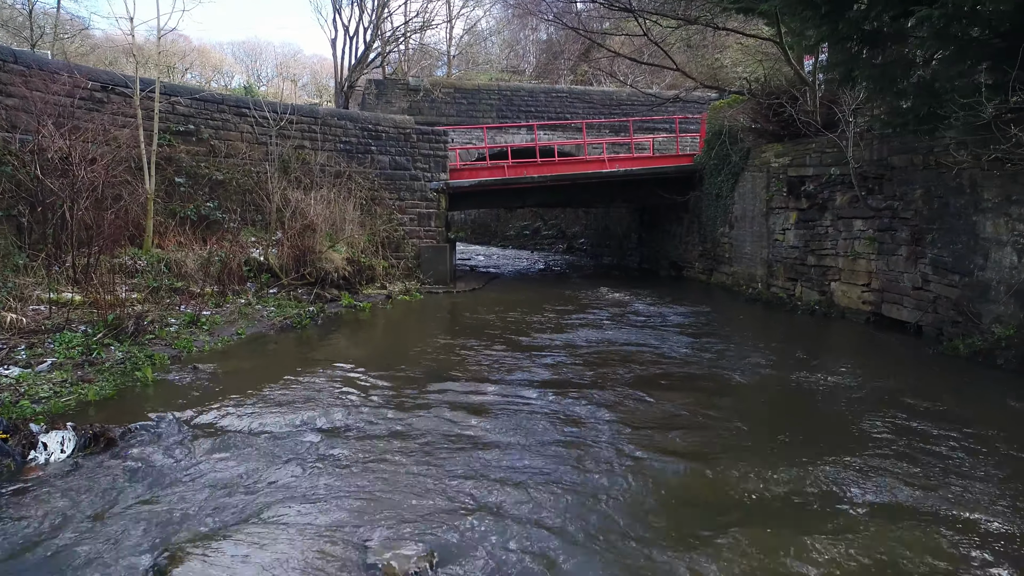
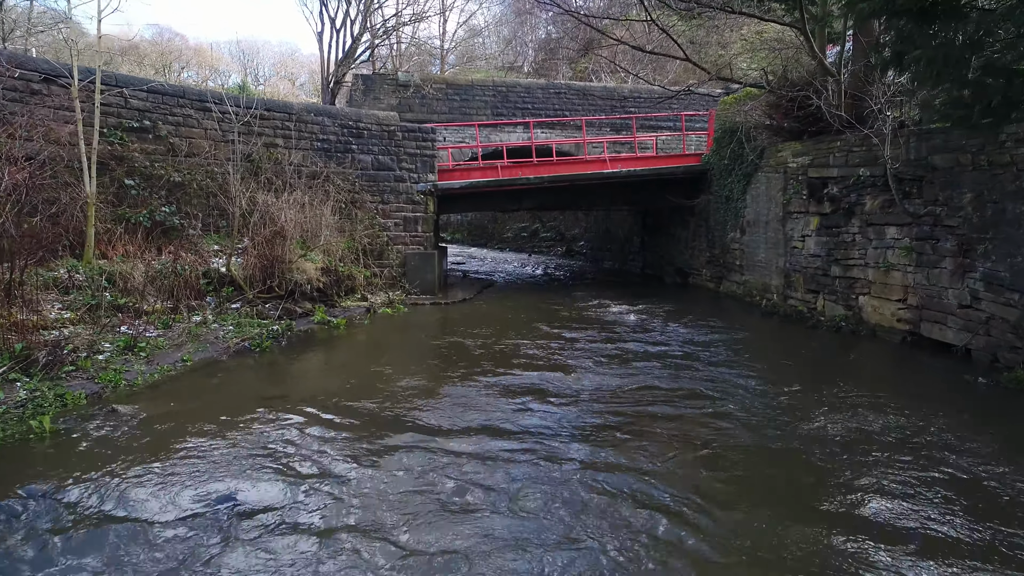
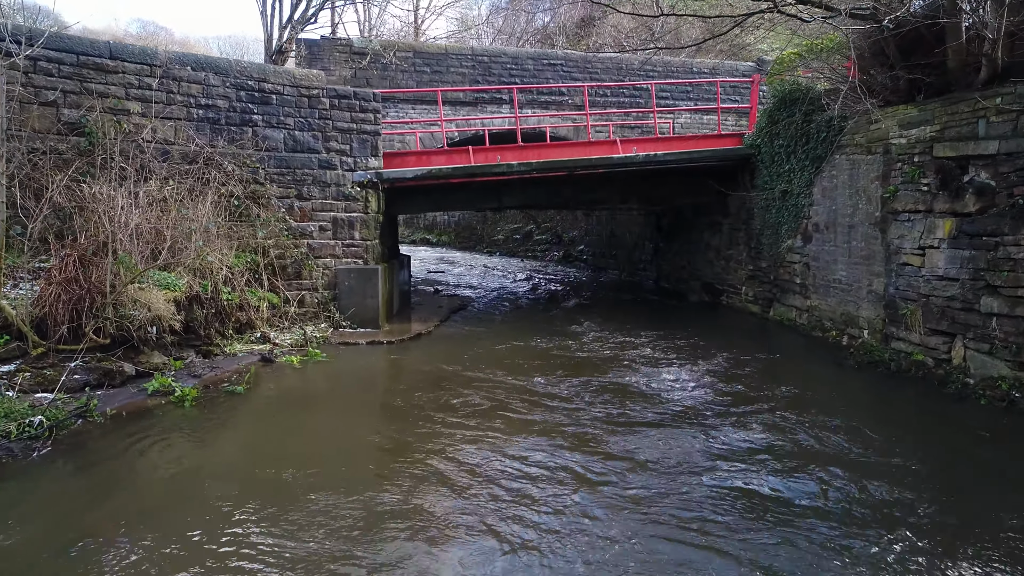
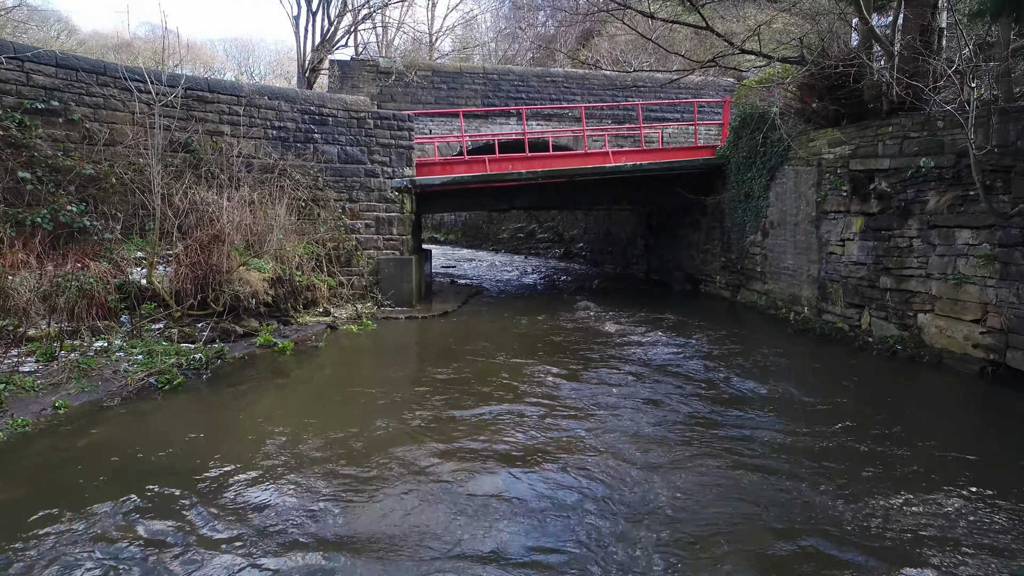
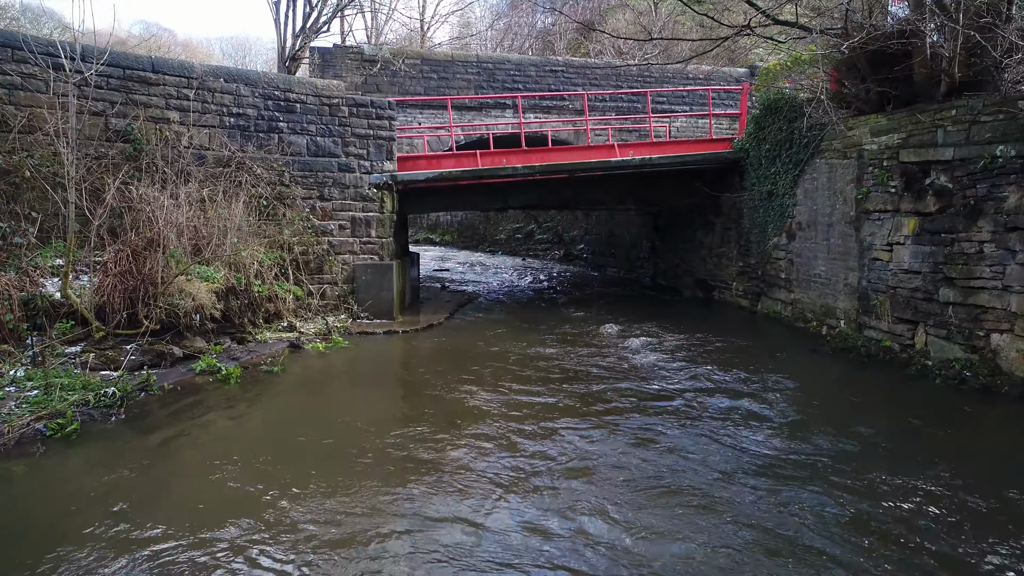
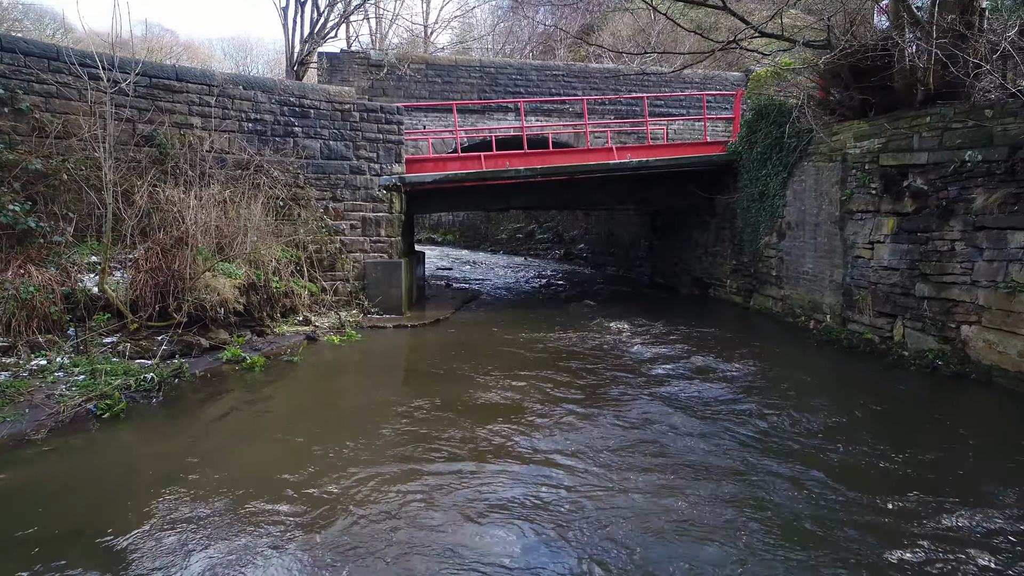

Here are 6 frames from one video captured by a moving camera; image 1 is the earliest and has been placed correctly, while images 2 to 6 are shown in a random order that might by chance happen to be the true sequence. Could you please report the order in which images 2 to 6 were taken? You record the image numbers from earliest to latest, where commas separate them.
2, 4, 6, 5, 3
